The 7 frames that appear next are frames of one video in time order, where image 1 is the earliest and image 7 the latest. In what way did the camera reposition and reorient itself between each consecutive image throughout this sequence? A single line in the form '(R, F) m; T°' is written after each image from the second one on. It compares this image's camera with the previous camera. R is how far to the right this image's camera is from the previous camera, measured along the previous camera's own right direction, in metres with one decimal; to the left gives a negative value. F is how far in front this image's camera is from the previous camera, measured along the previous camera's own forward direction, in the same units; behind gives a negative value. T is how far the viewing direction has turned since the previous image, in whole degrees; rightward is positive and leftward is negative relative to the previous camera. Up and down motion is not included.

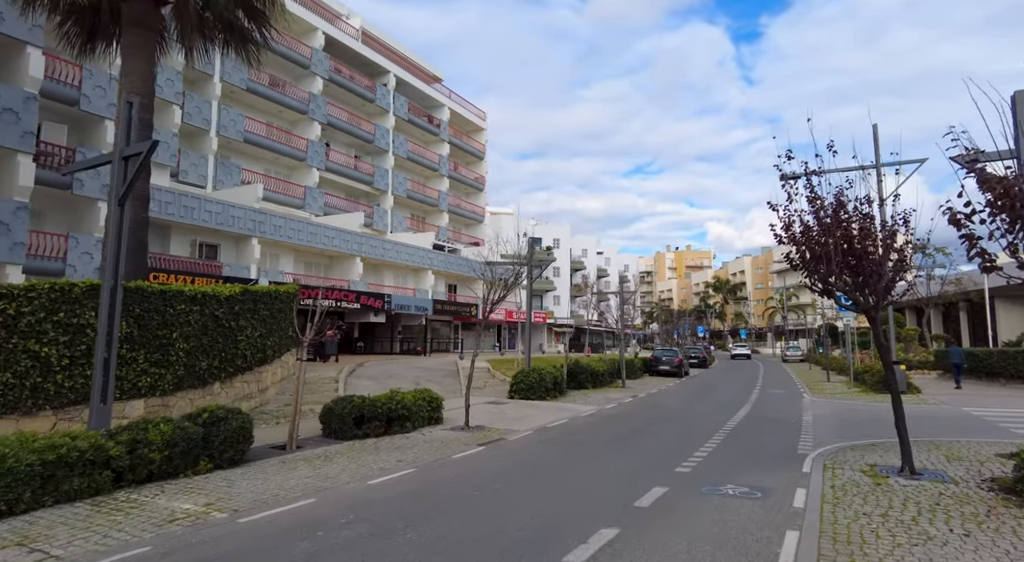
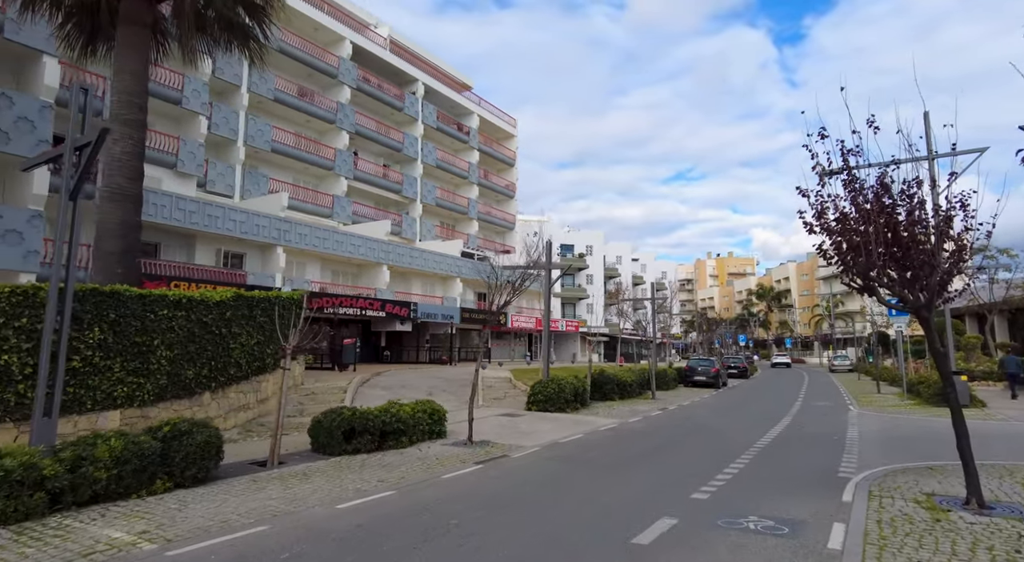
(+0.6, +1.0) m; -4°
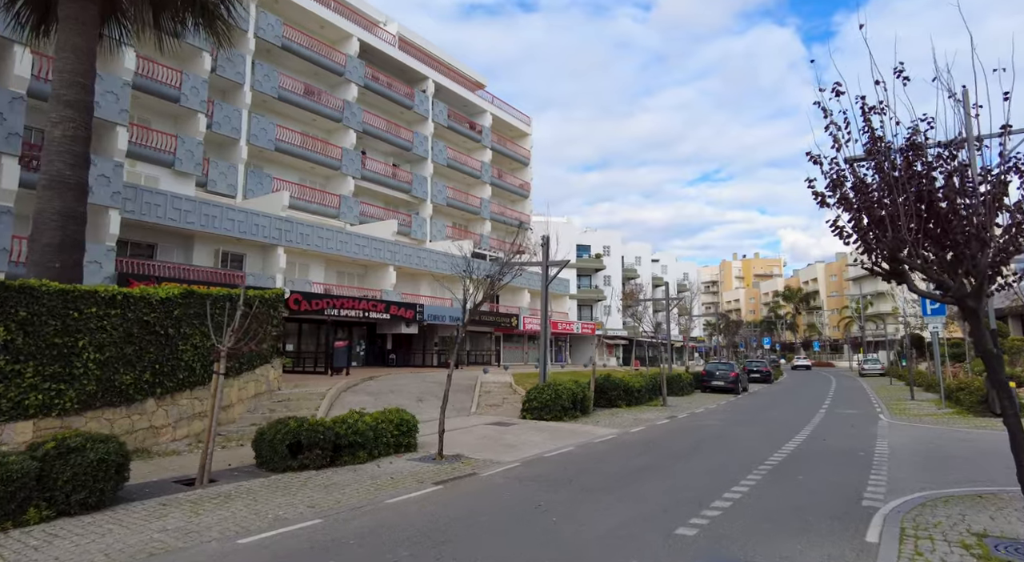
(+0.9, +1.3) m; -2°
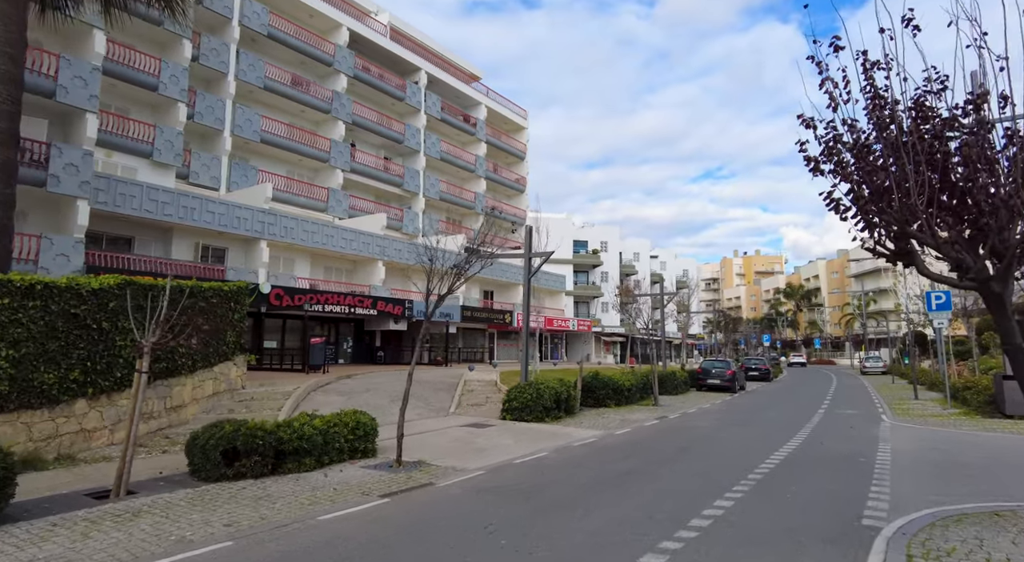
(+0.6, +0.9) m; 0°
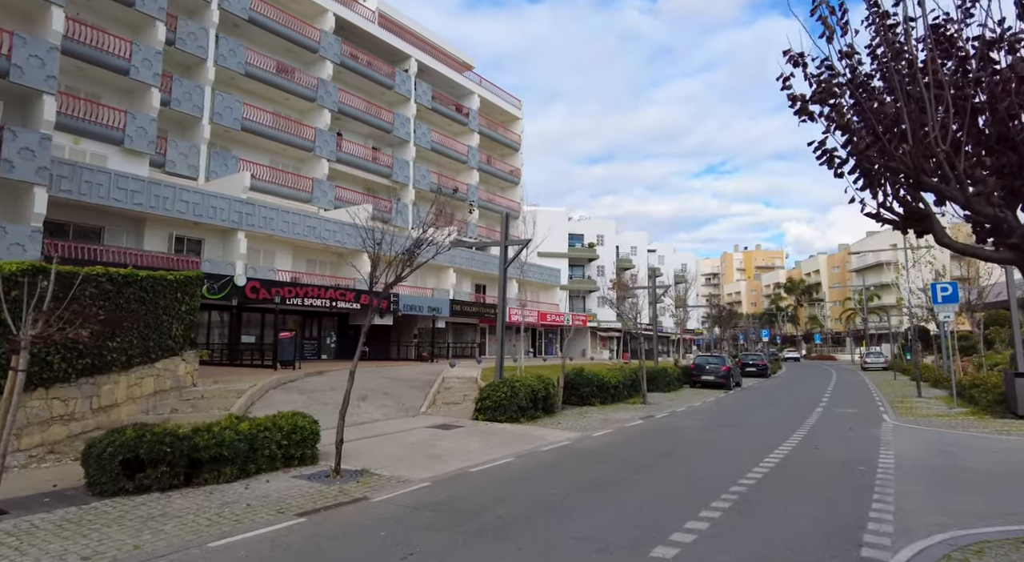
(+0.7, +1.1) m; 0°
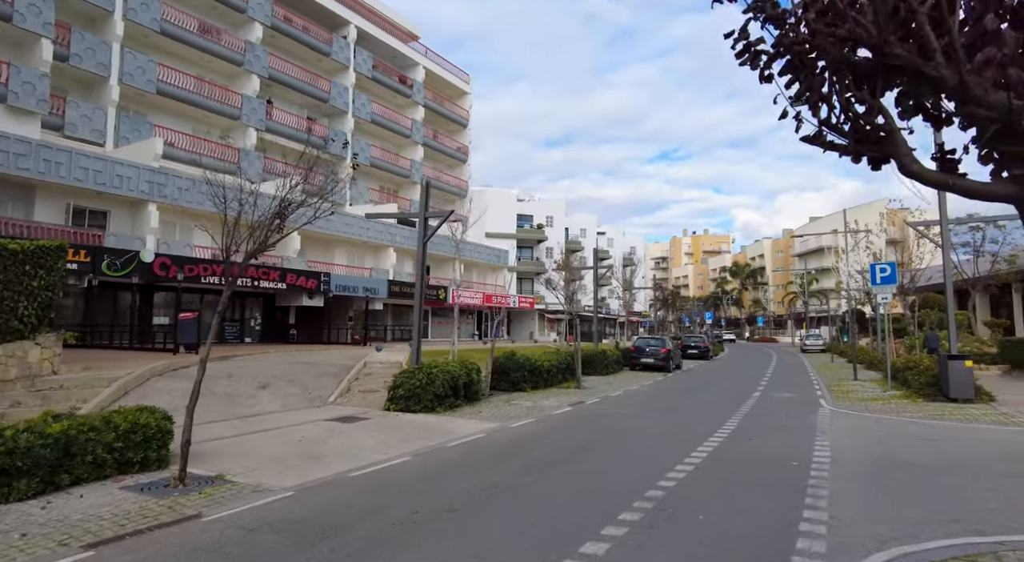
(+0.8, +1.3) m; +4°
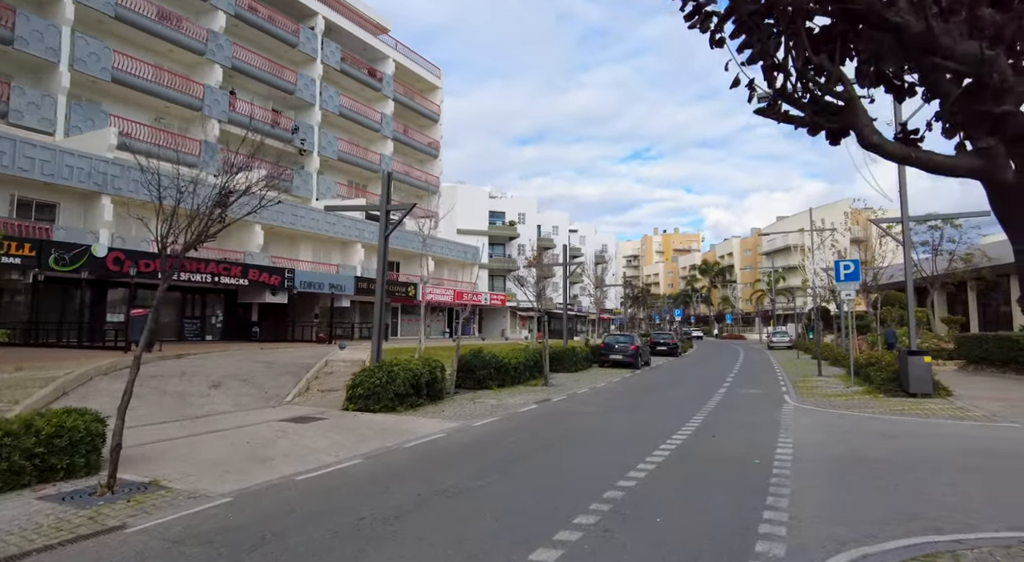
(+0.2, +0.3) m; +3°
